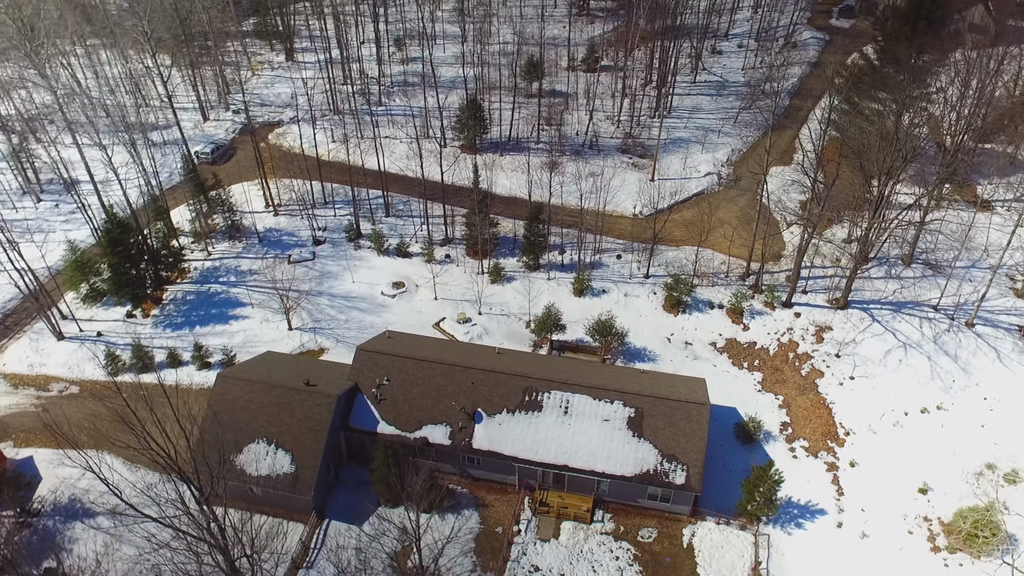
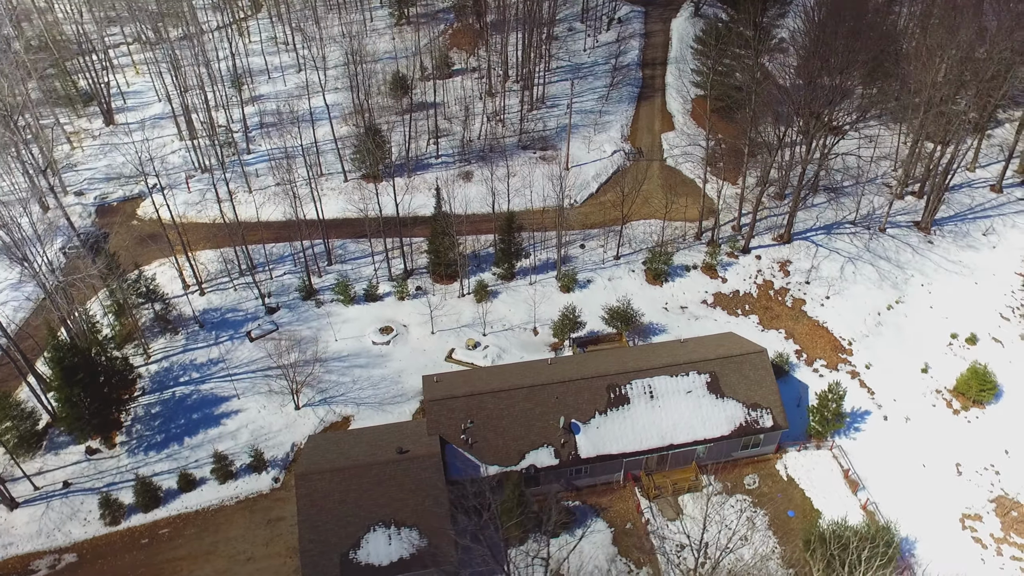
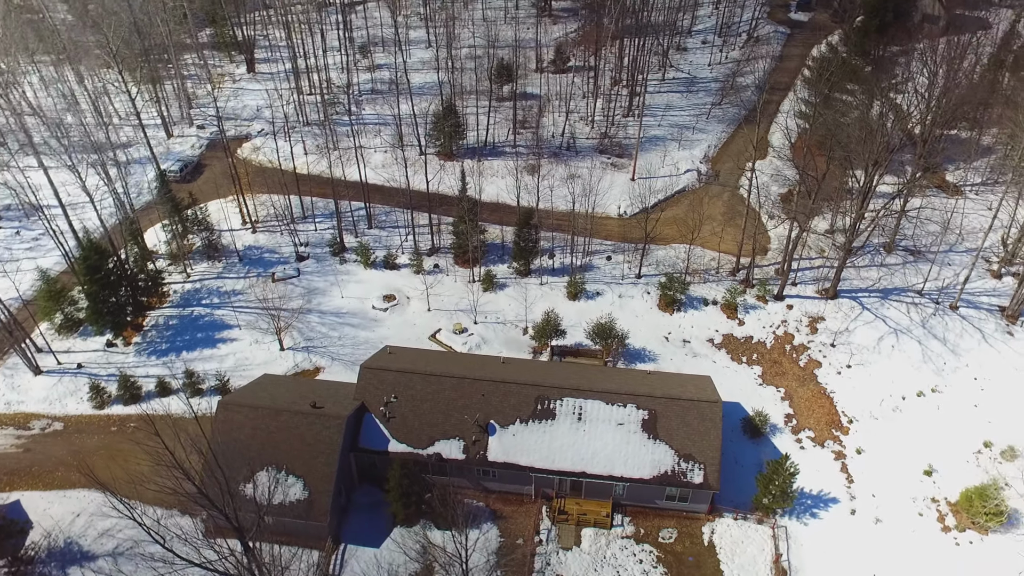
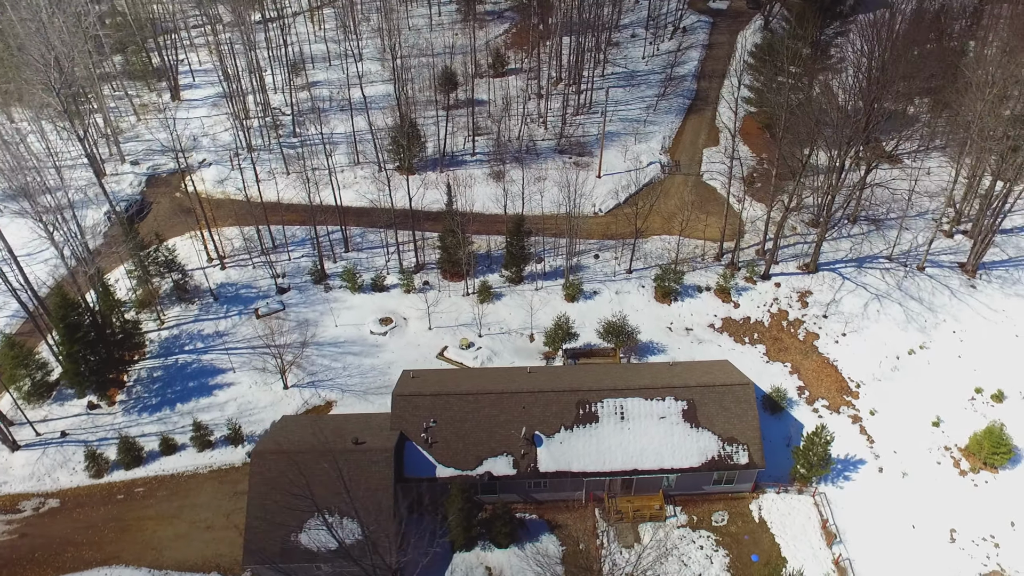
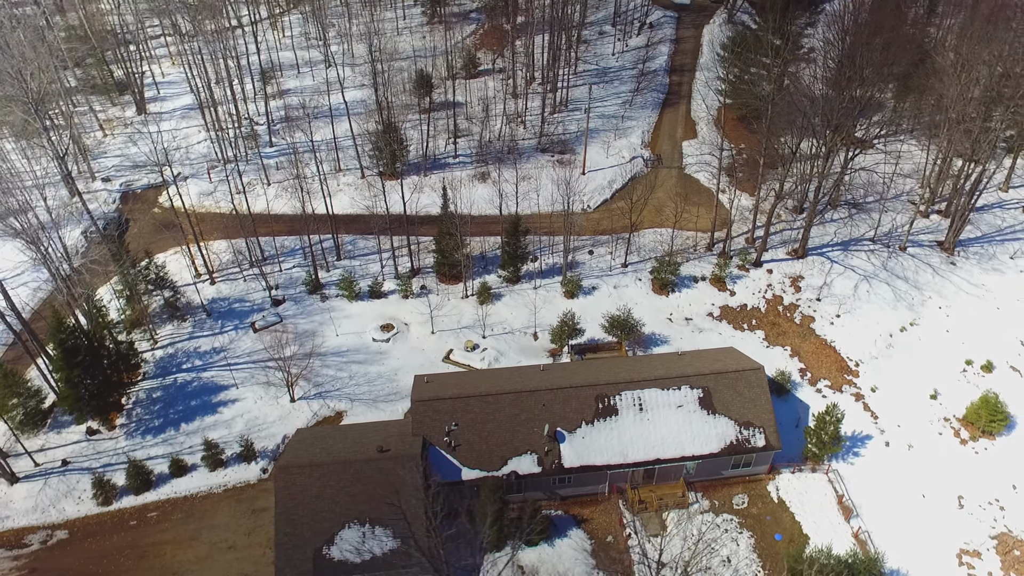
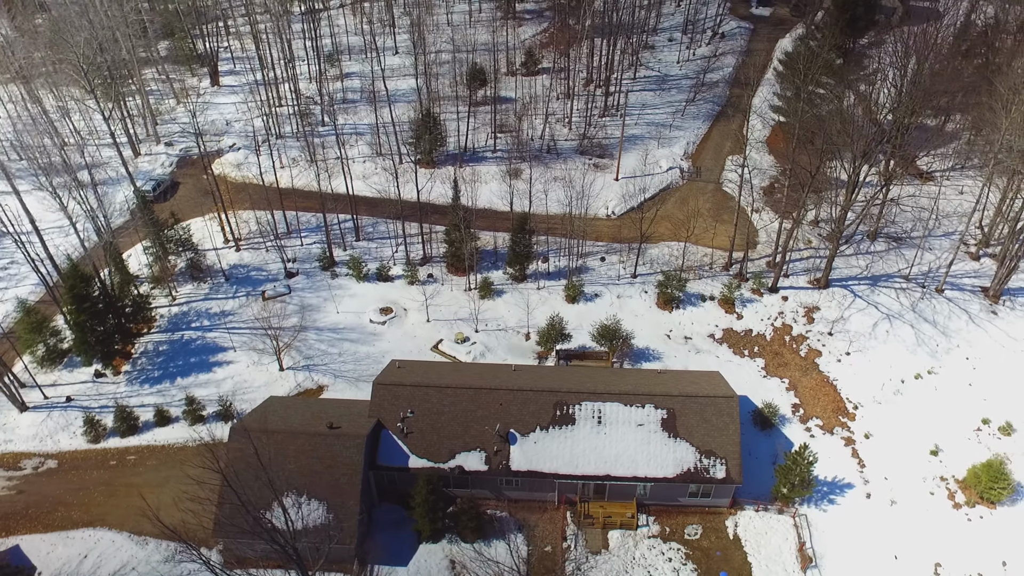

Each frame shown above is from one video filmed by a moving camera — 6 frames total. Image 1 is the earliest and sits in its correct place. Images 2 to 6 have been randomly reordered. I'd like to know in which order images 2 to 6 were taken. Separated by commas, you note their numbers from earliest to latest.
3, 6, 4, 5, 2
